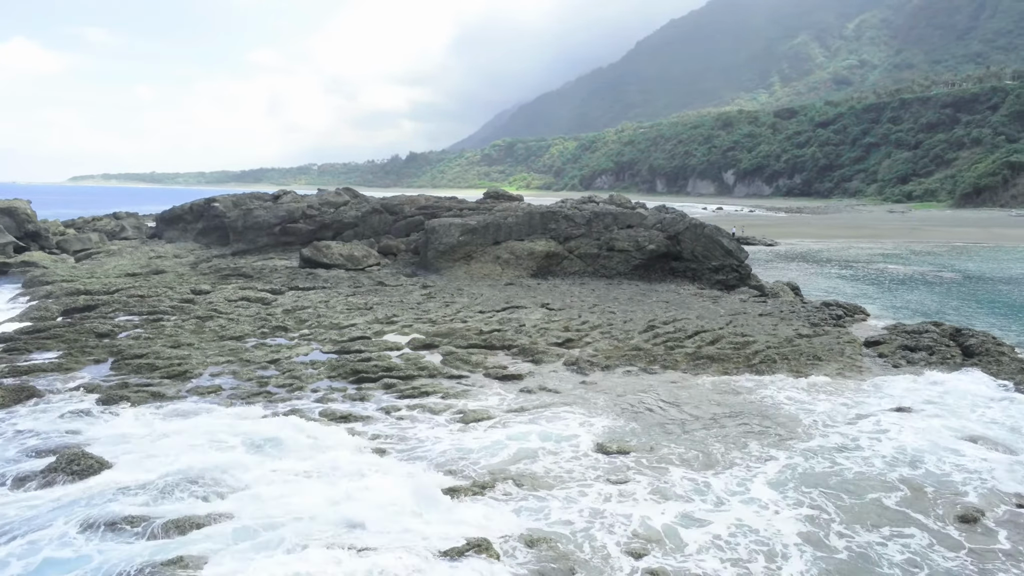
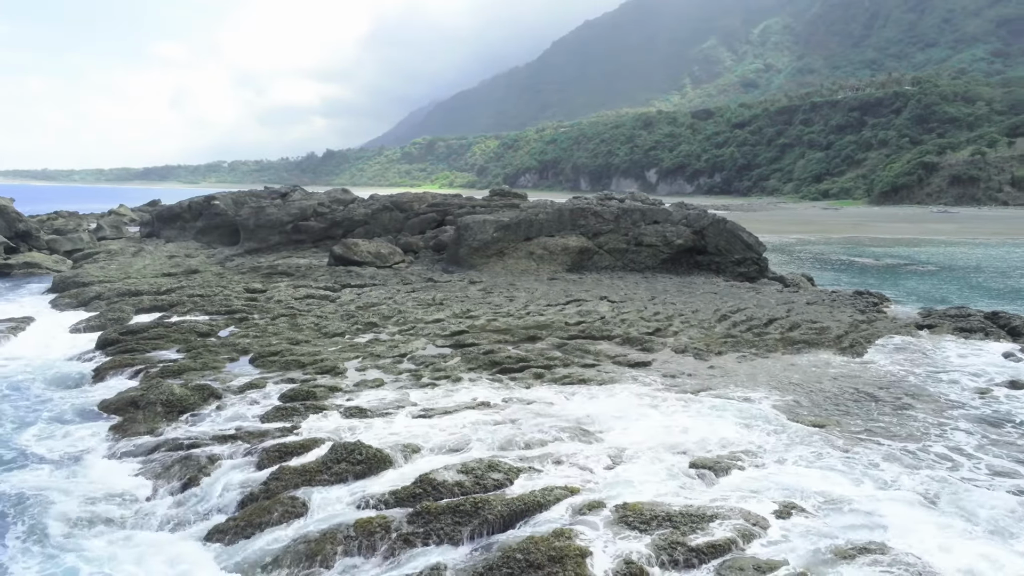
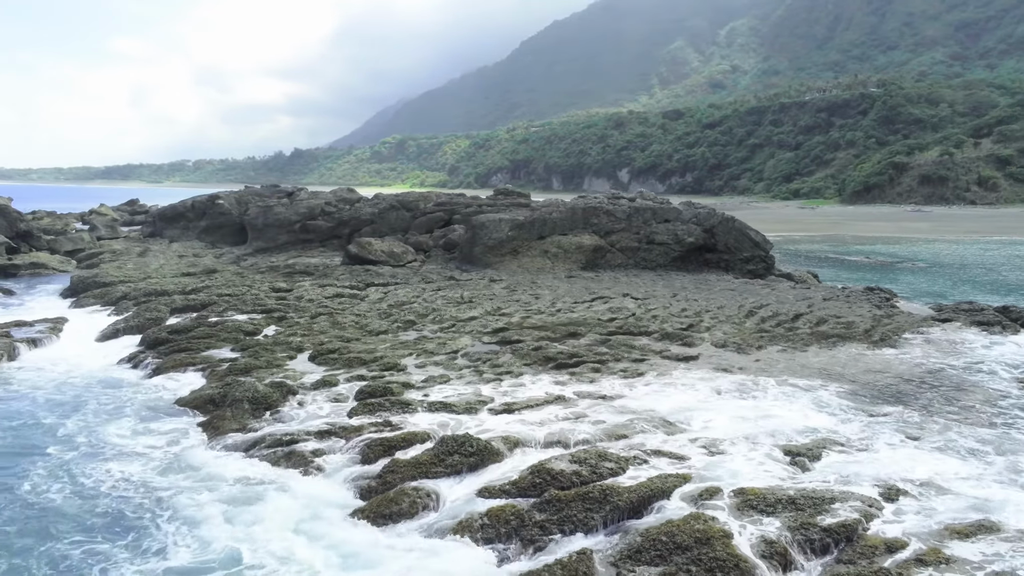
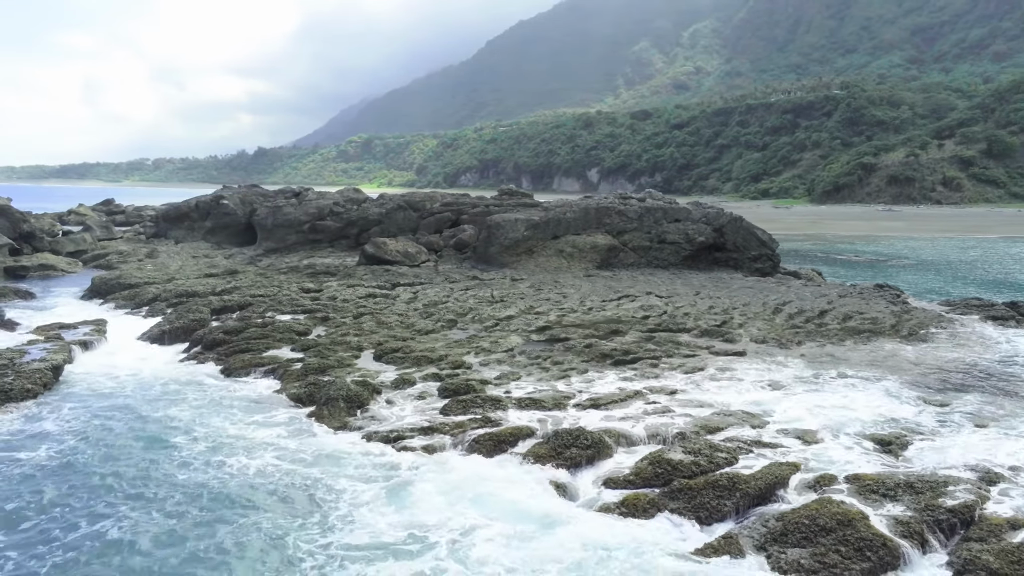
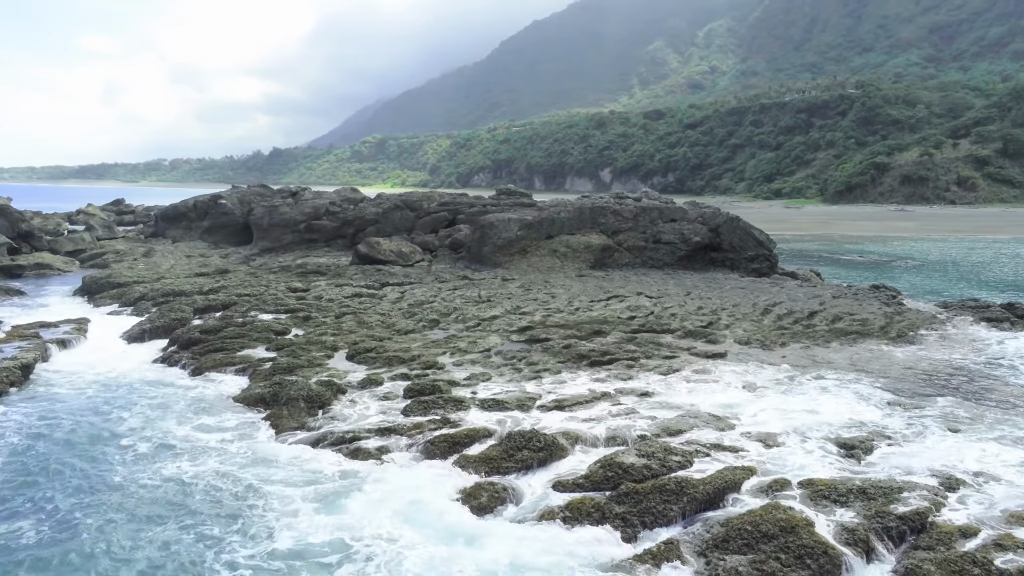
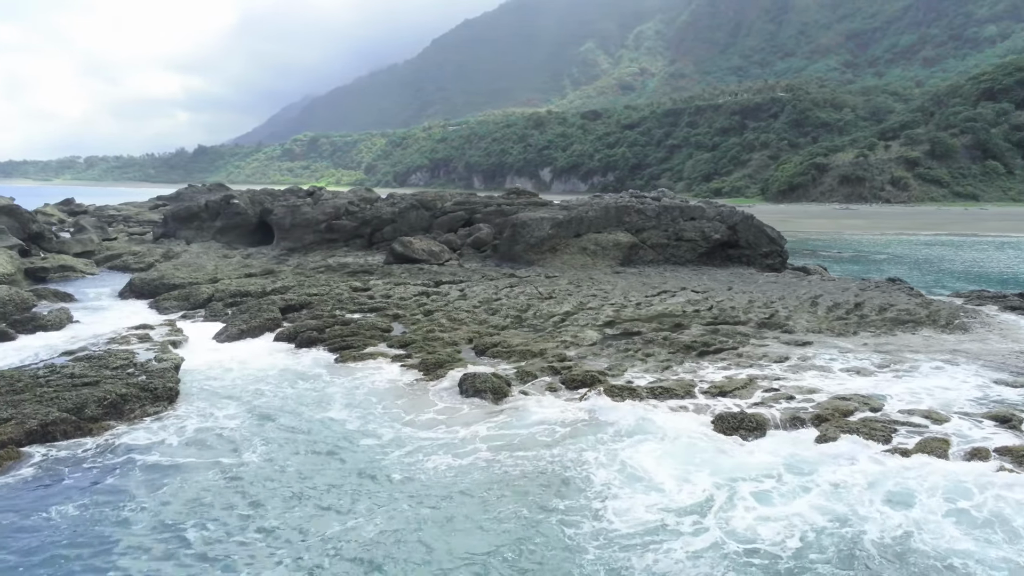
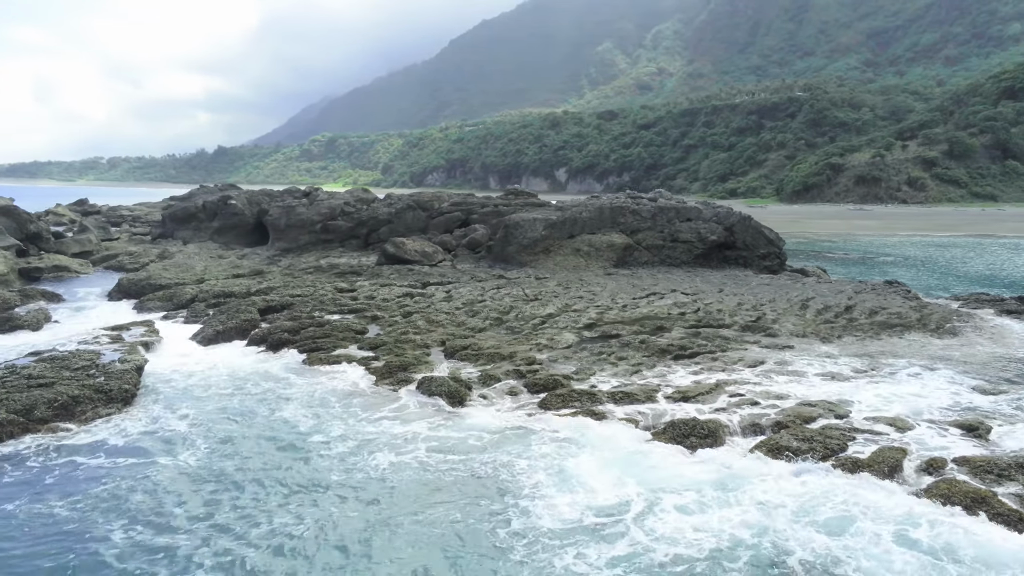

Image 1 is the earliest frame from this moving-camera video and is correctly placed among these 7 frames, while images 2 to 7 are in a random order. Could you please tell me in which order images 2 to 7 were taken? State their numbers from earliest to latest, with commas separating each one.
2, 3, 5, 4, 7, 6
